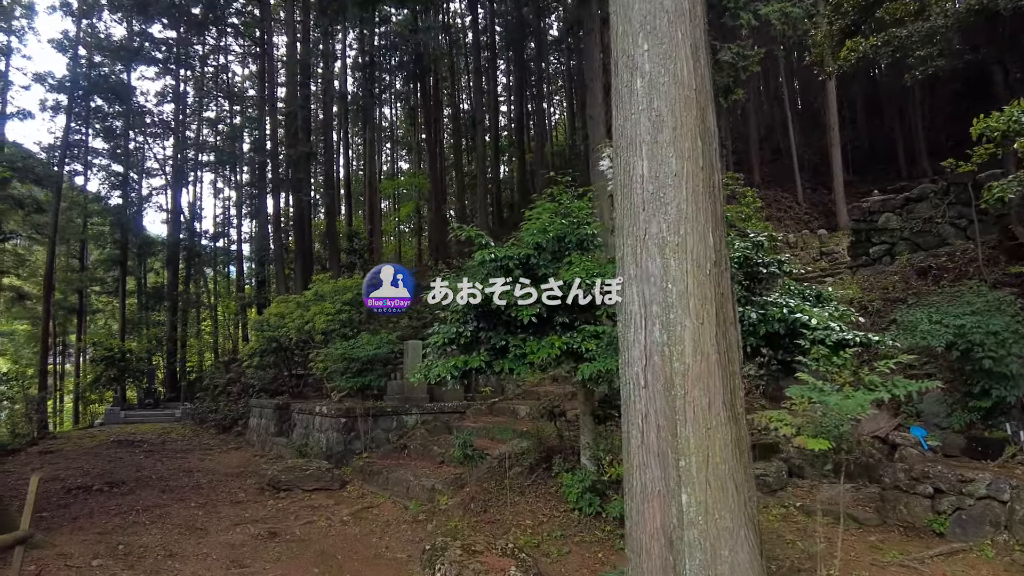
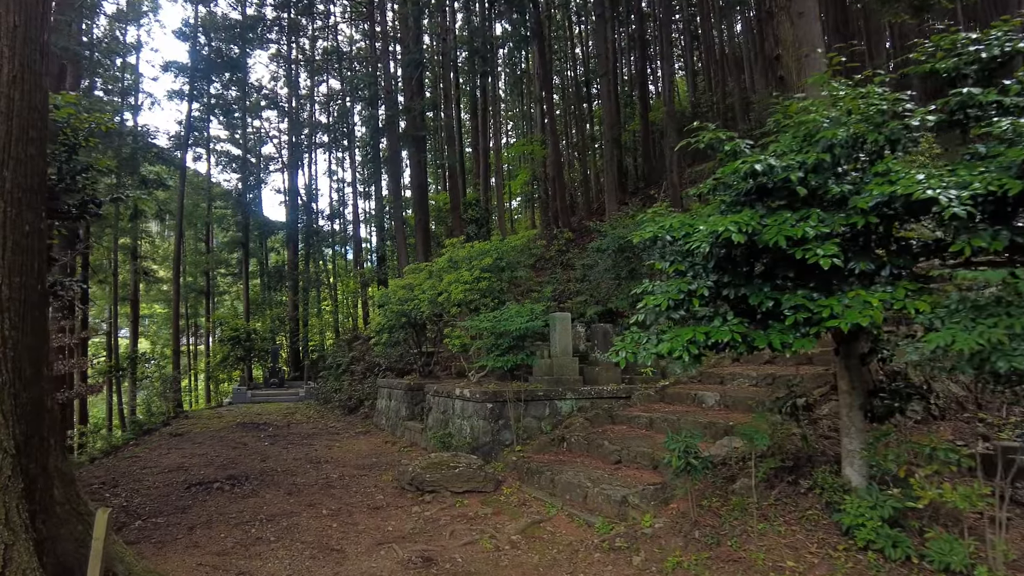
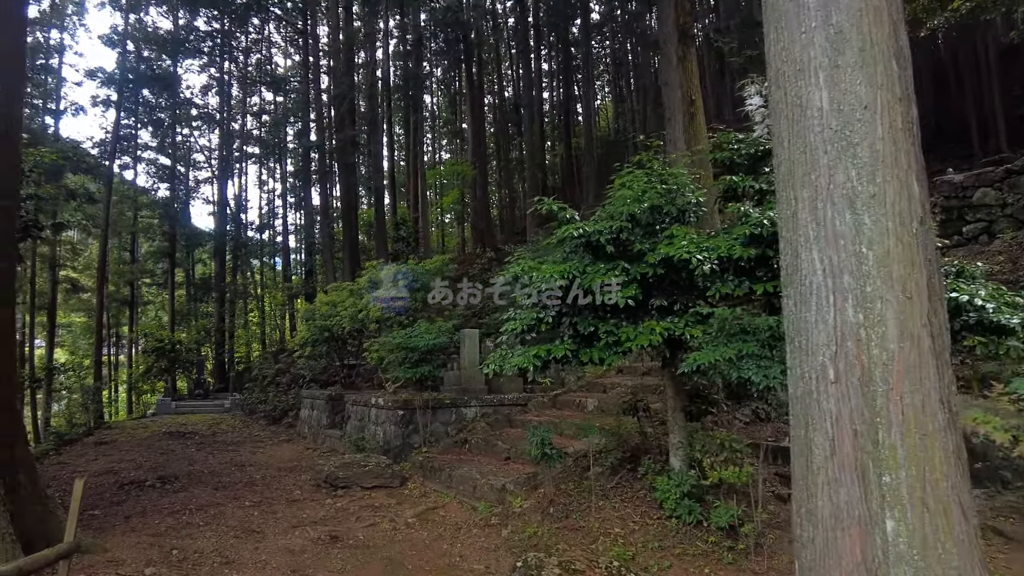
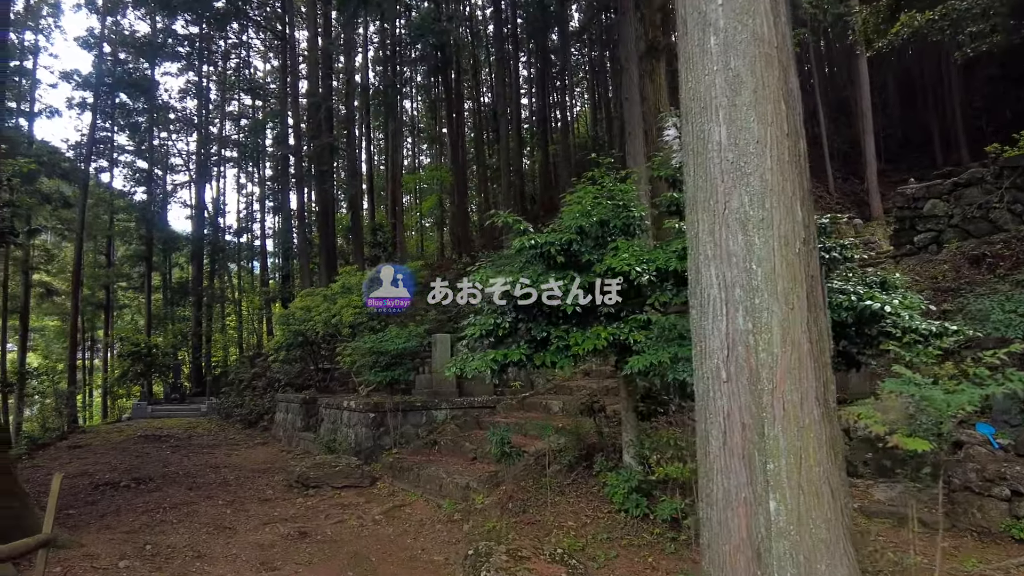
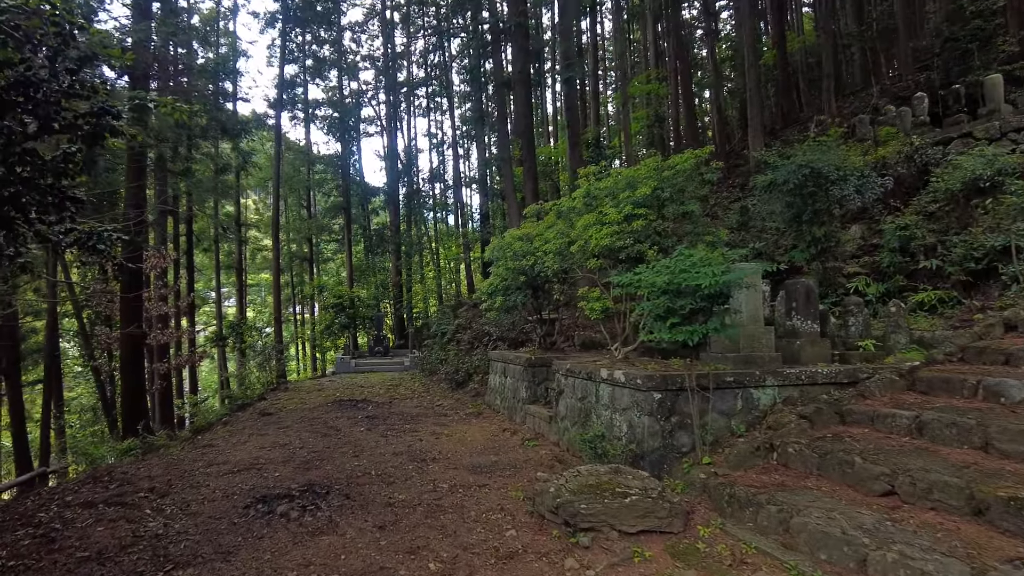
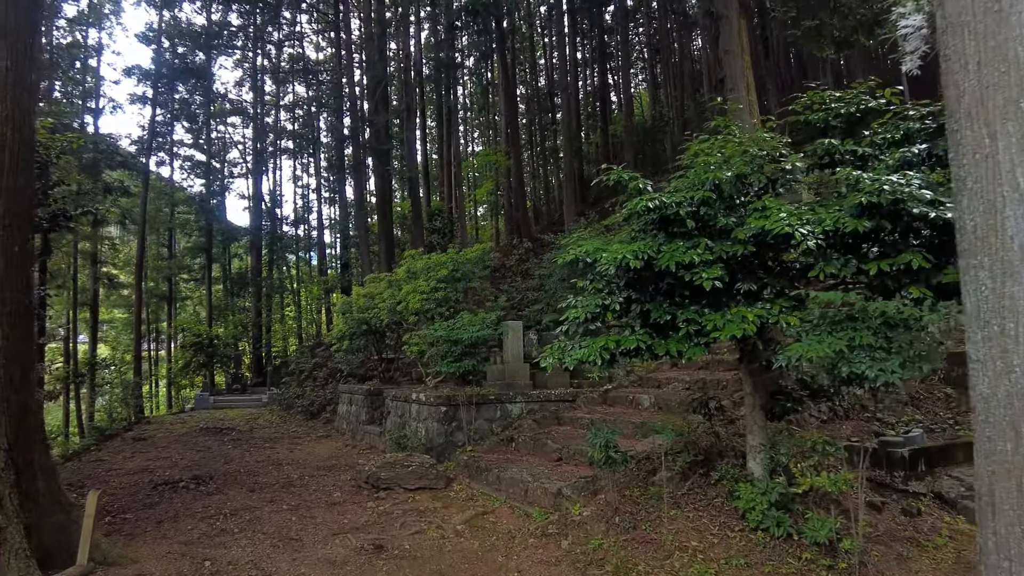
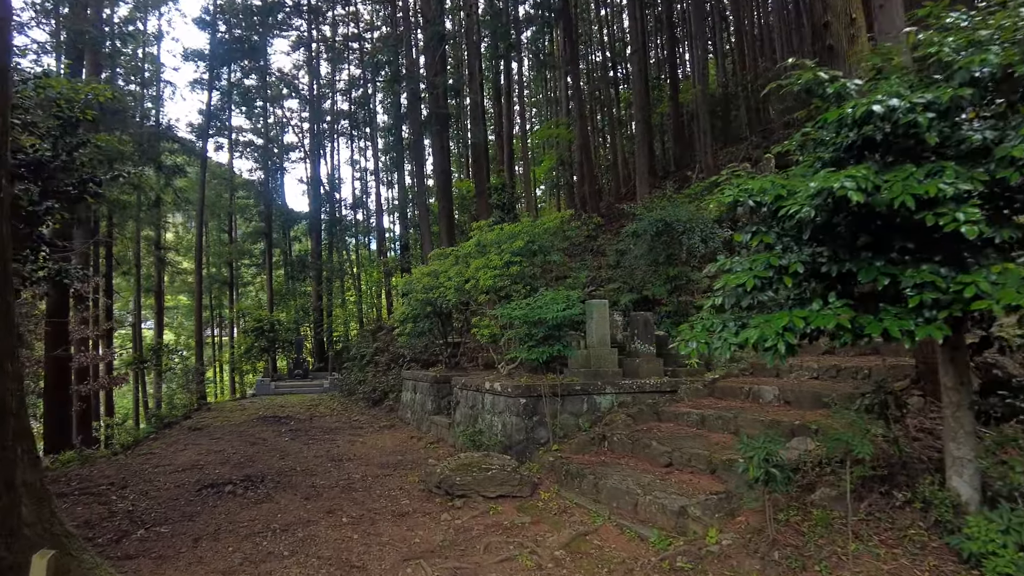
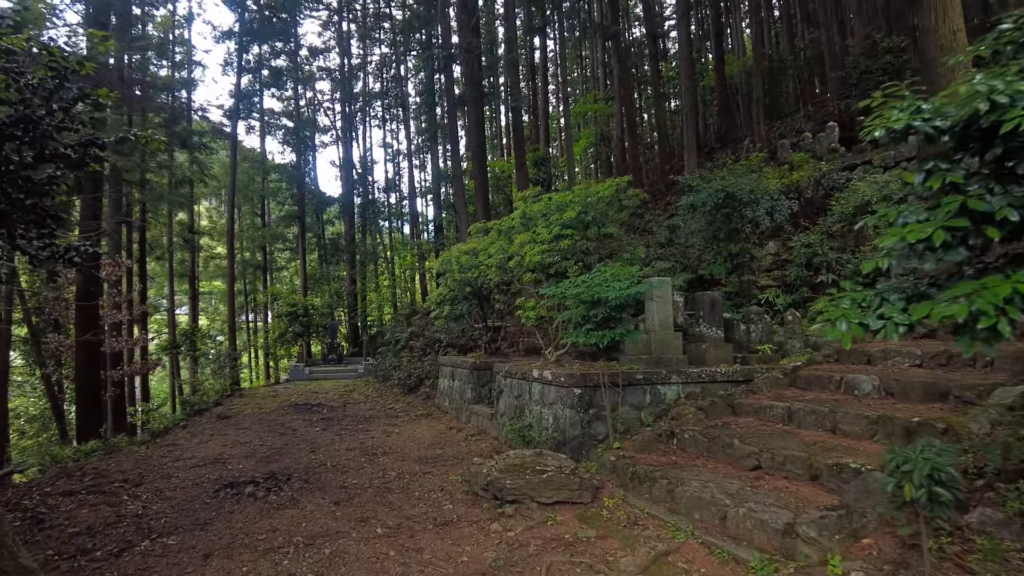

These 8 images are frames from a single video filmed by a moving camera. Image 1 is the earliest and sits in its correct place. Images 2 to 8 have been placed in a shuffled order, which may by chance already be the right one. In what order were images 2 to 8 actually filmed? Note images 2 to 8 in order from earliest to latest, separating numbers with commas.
4, 3, 6, 2, 7, 8, 5
